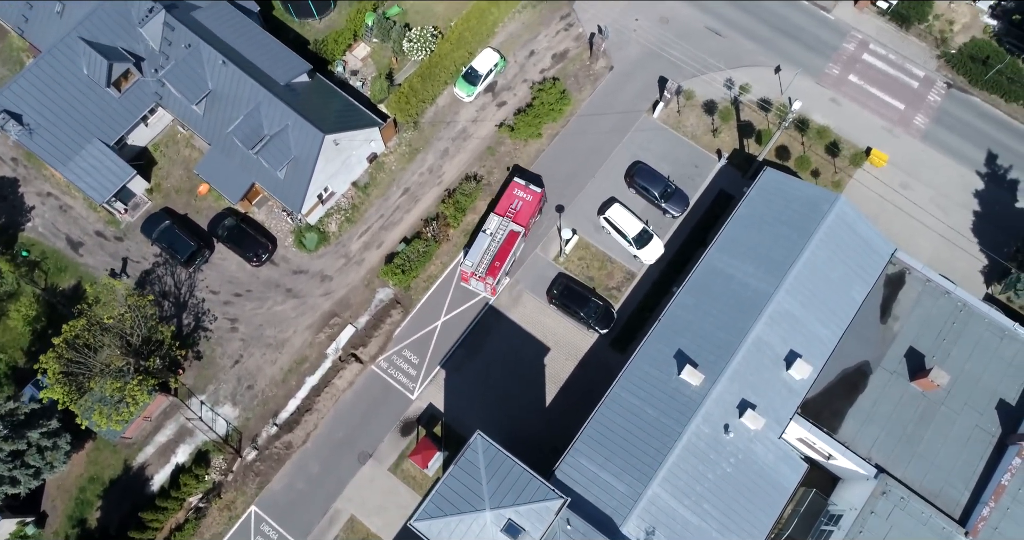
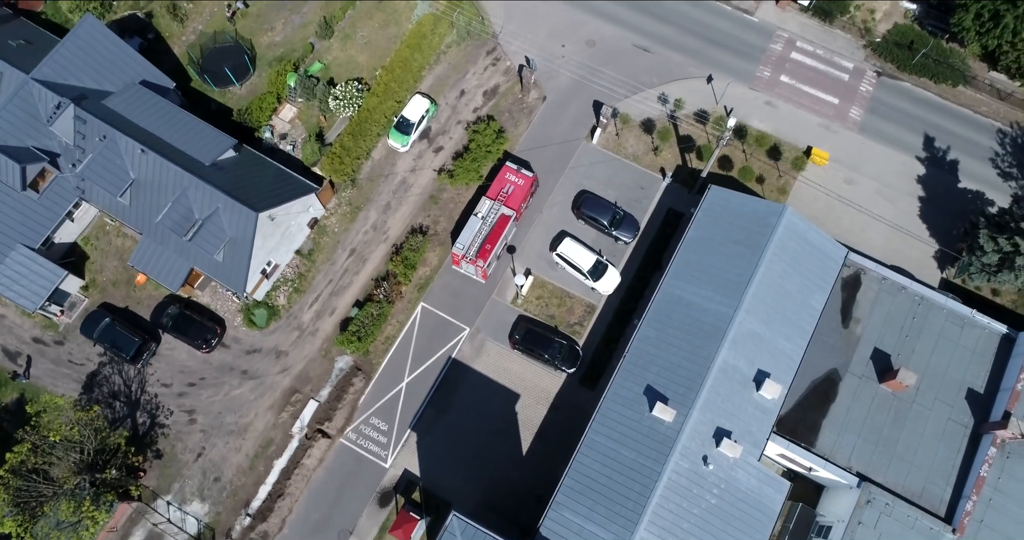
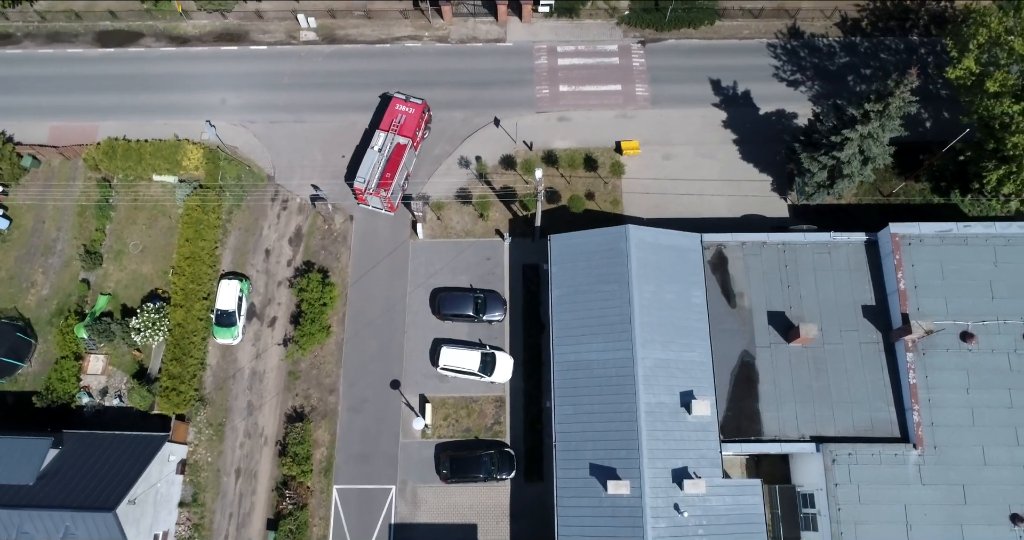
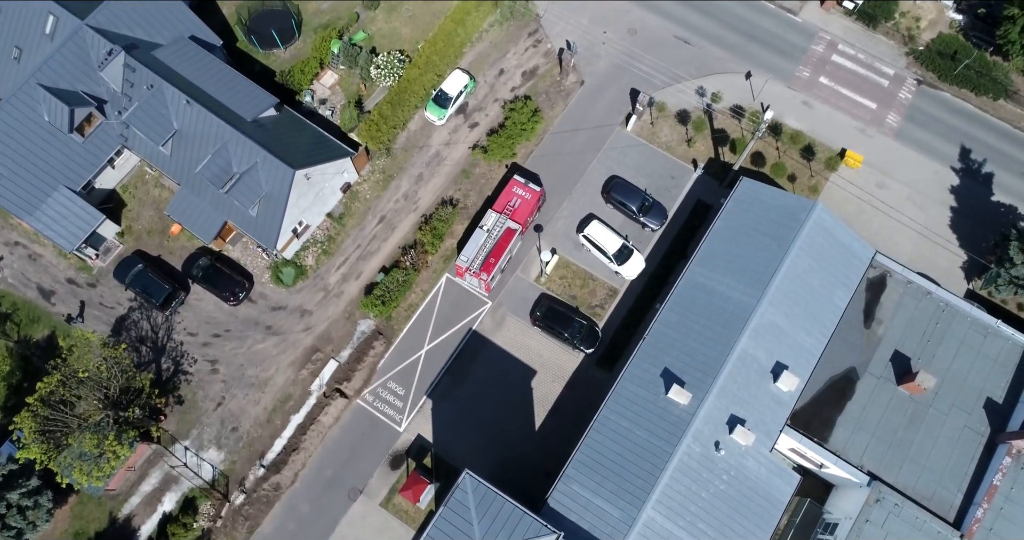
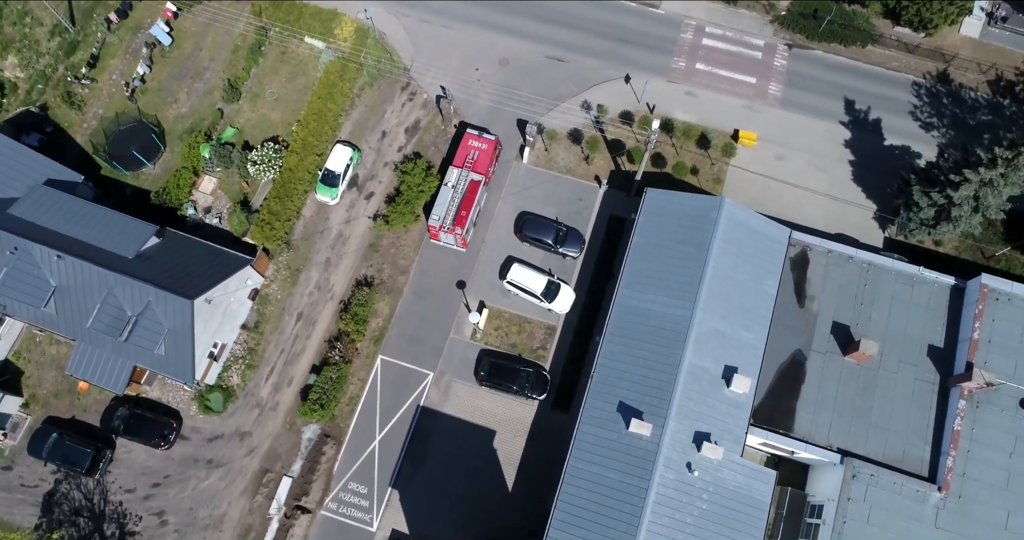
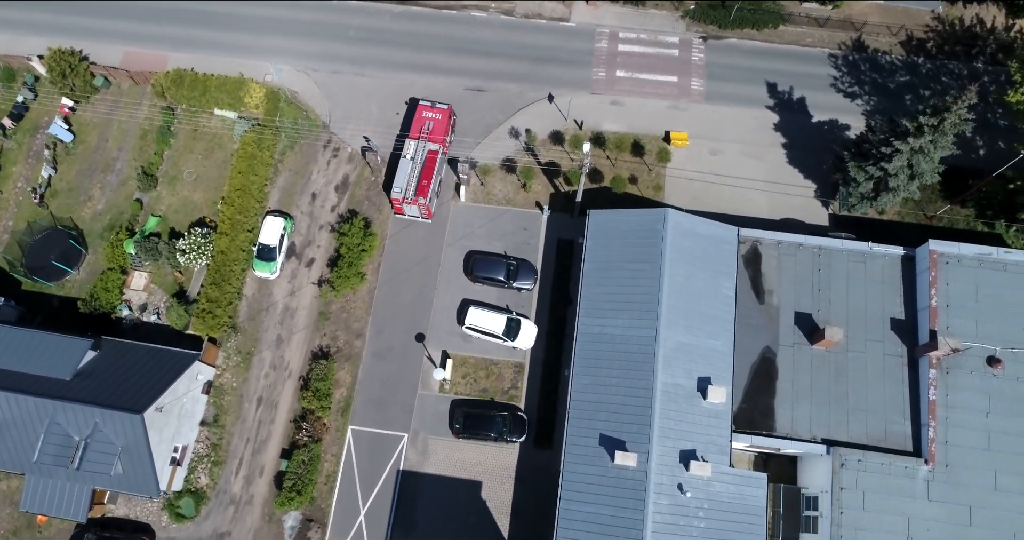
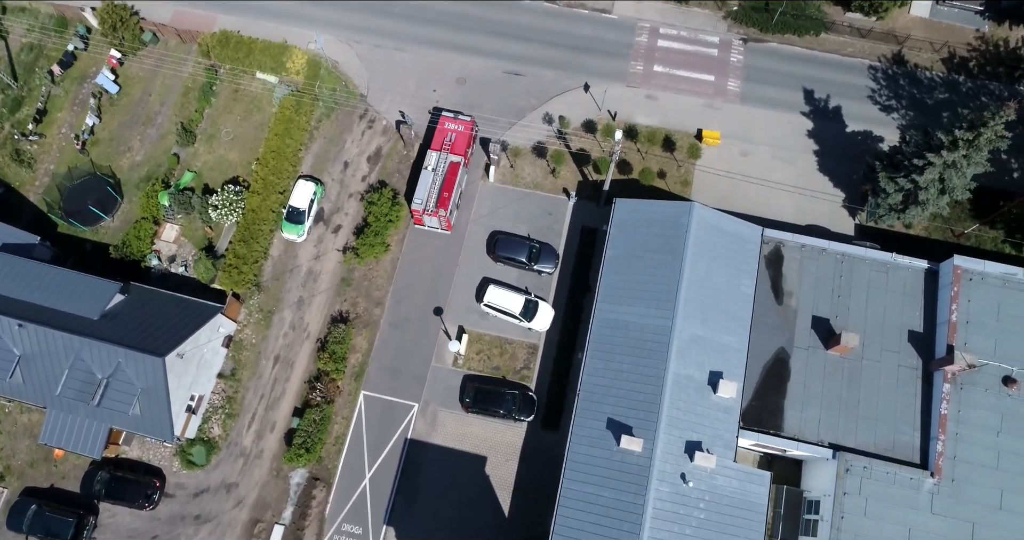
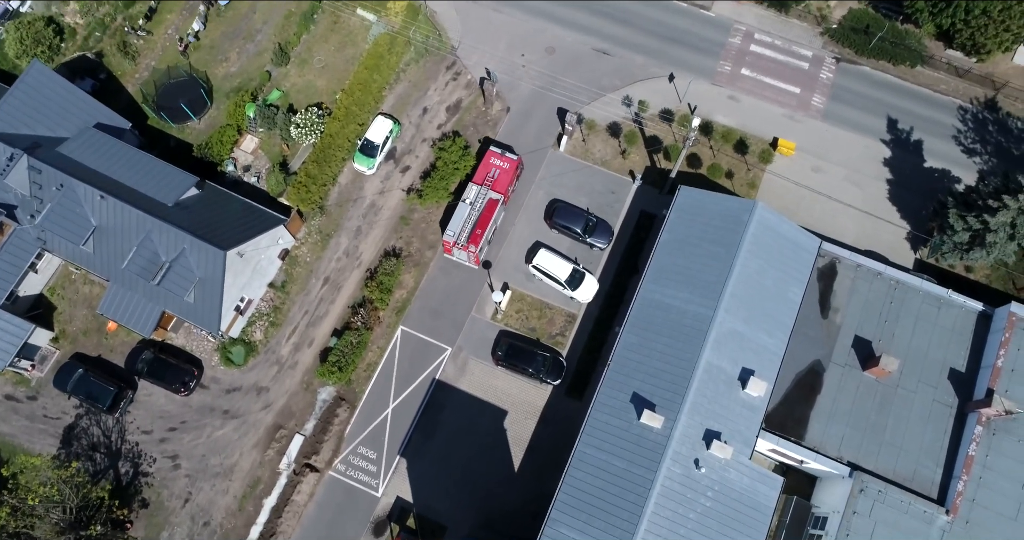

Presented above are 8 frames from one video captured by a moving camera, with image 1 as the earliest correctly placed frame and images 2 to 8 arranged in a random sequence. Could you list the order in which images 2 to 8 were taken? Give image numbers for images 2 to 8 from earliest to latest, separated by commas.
4, 2, 8, 5, 7, 6, 3
